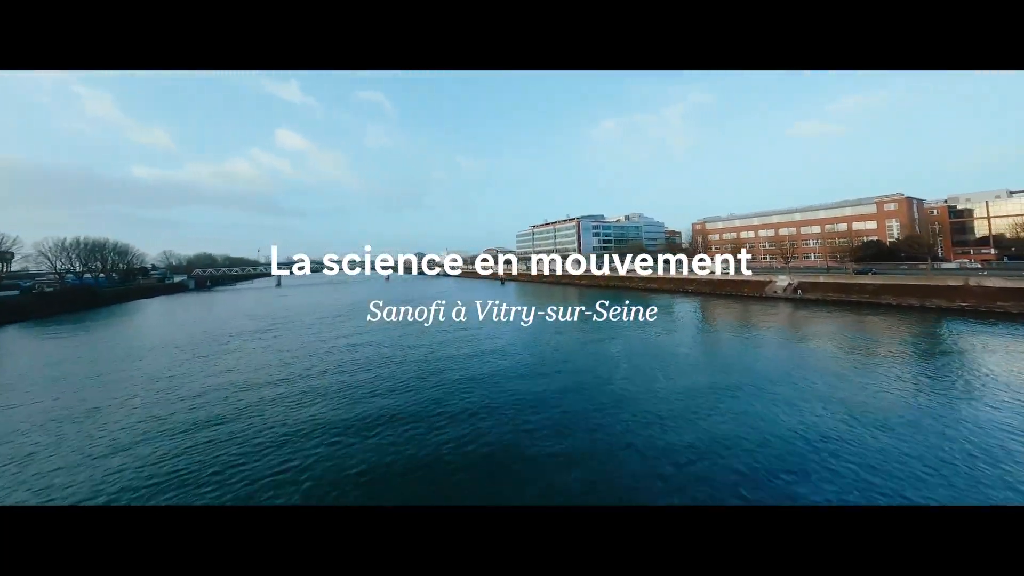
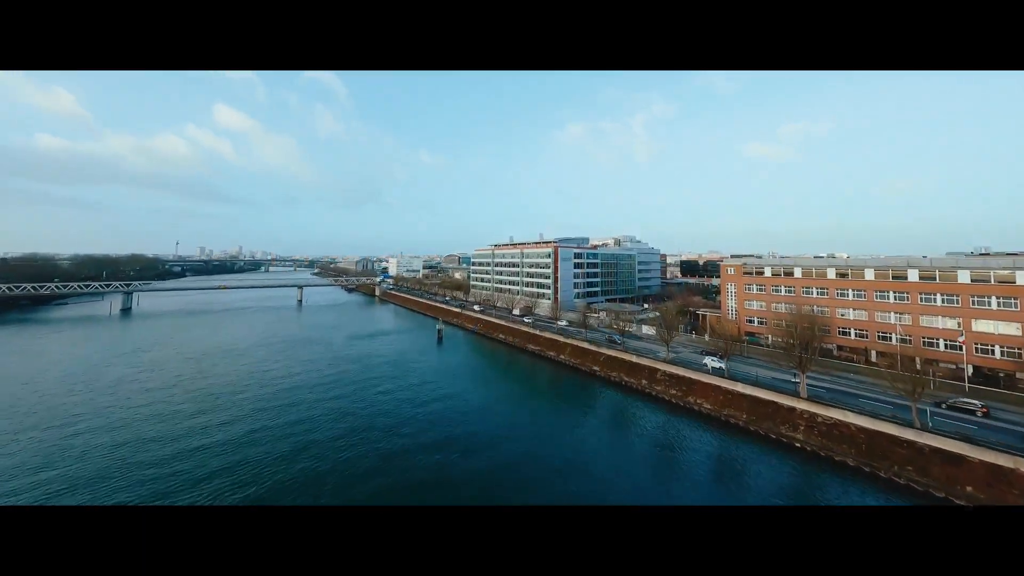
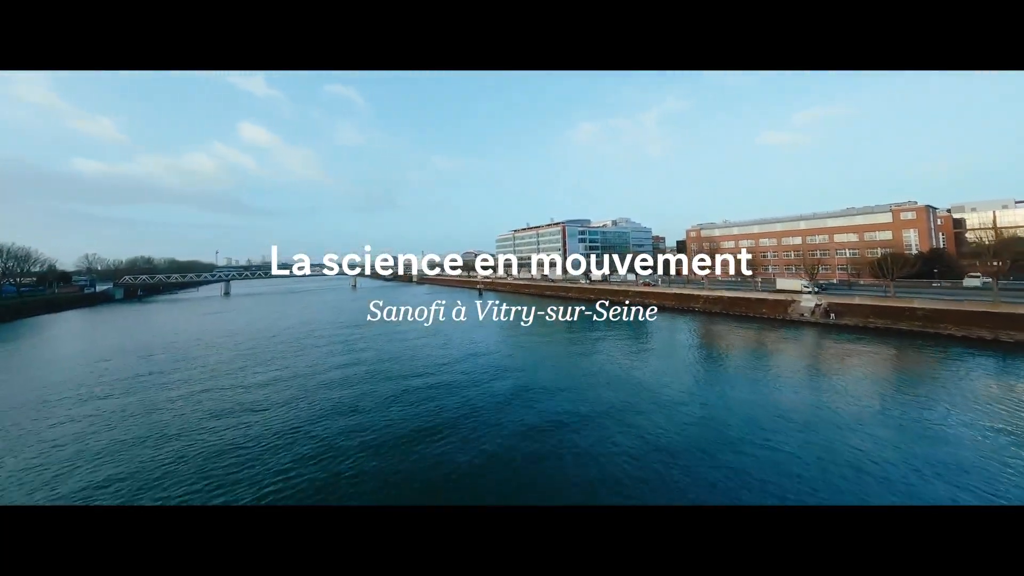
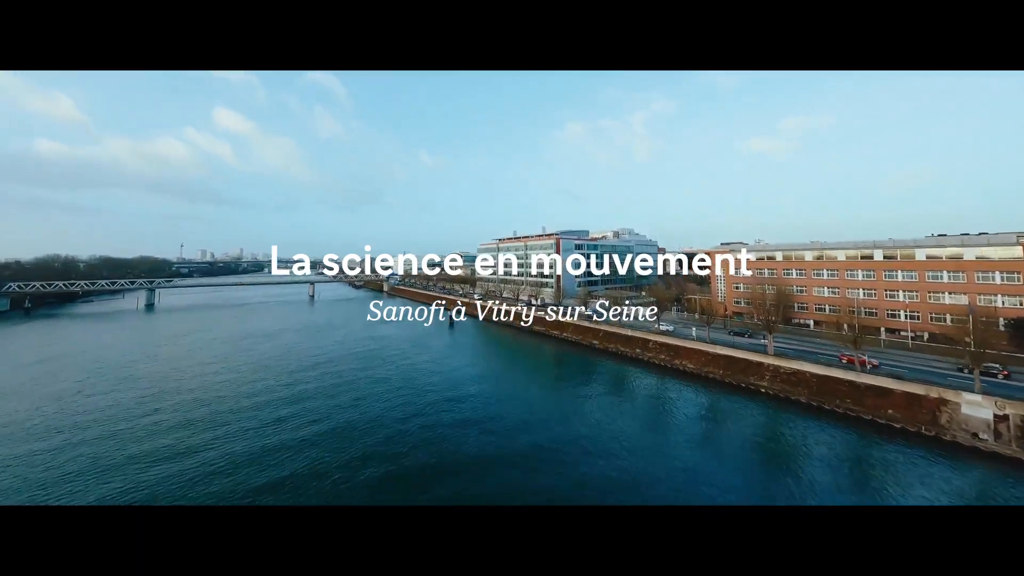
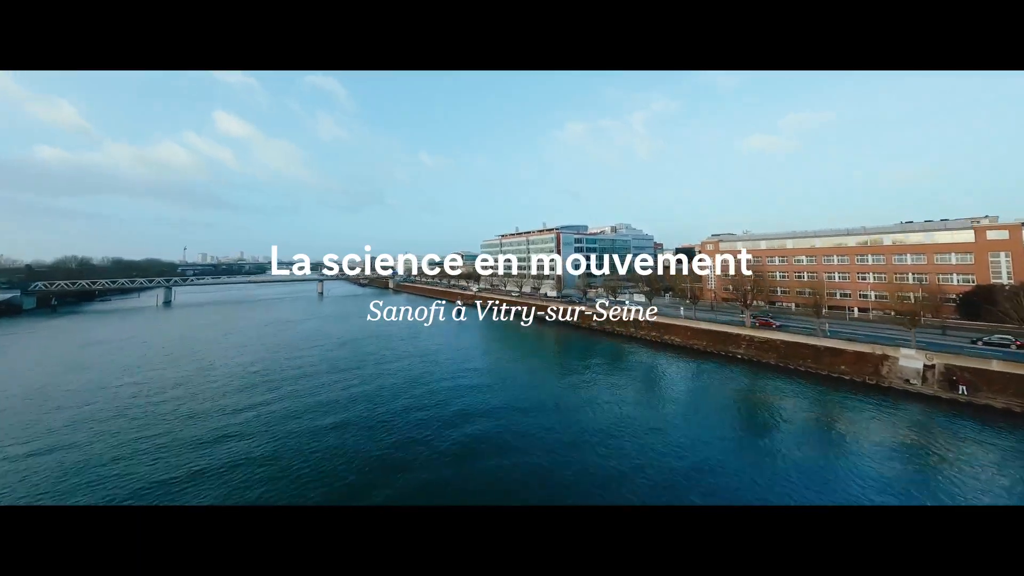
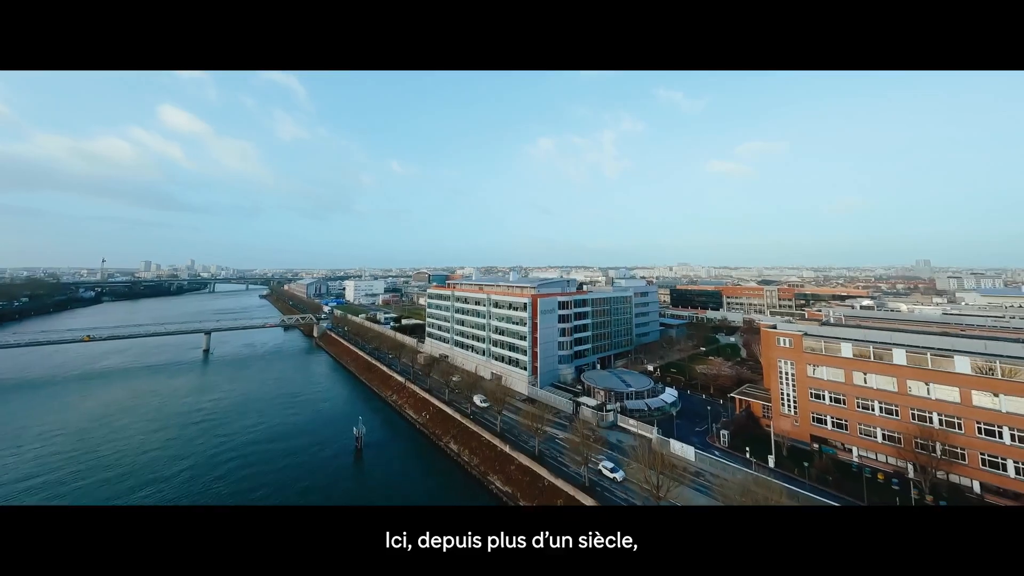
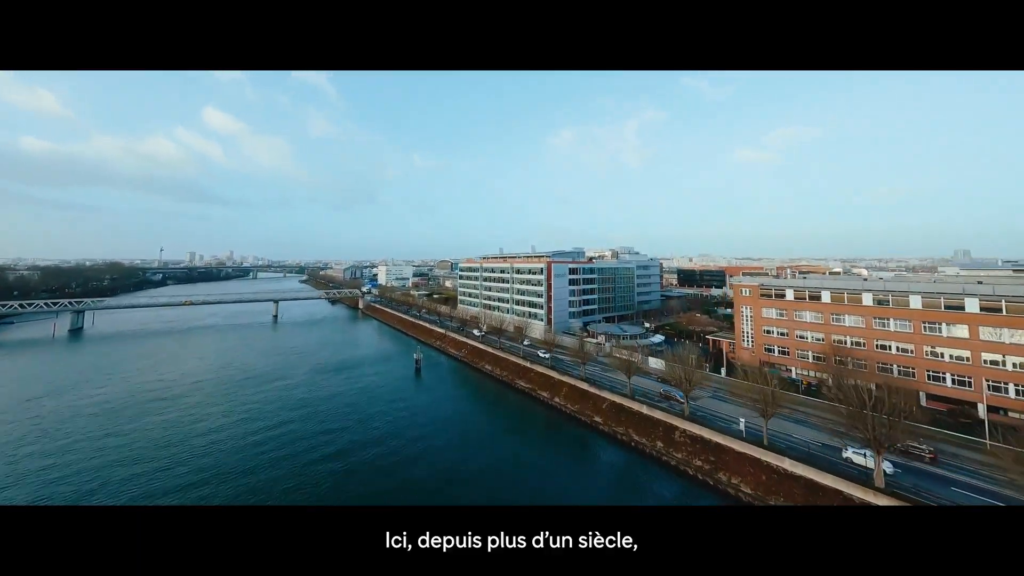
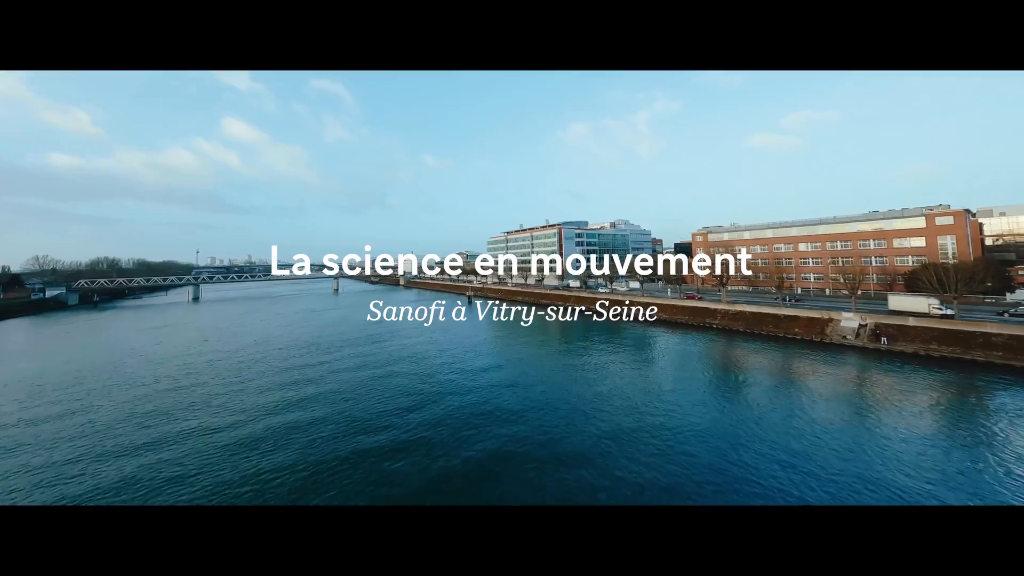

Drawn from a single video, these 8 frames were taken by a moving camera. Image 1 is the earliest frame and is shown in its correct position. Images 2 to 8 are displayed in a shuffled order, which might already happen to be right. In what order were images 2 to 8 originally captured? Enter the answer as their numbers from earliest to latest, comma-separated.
3, 8, 5, 4, 2, 7, 6
